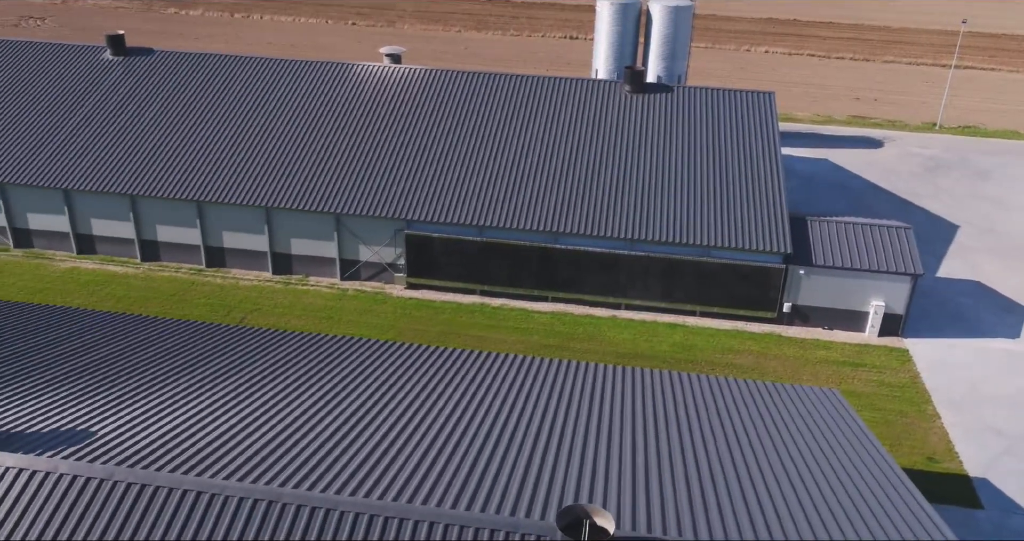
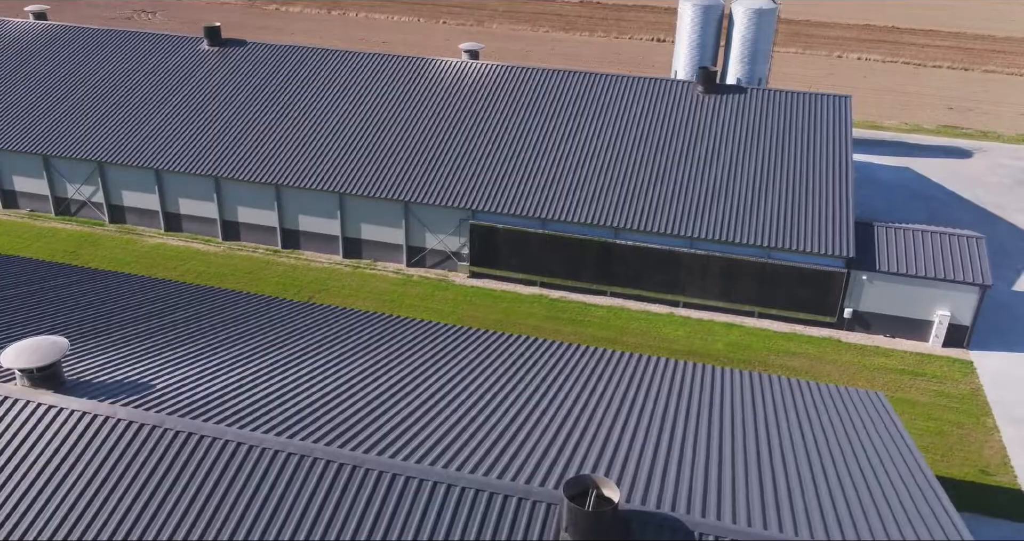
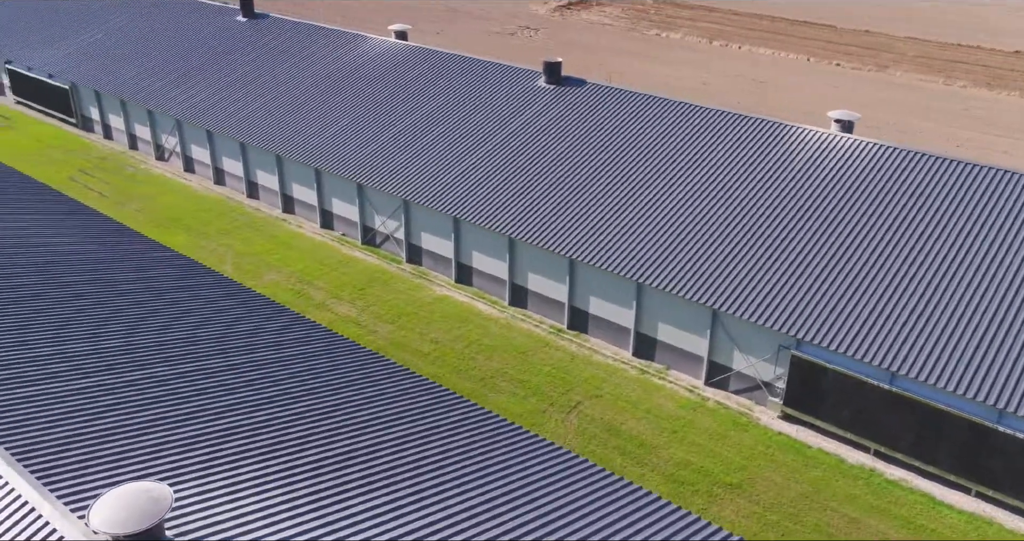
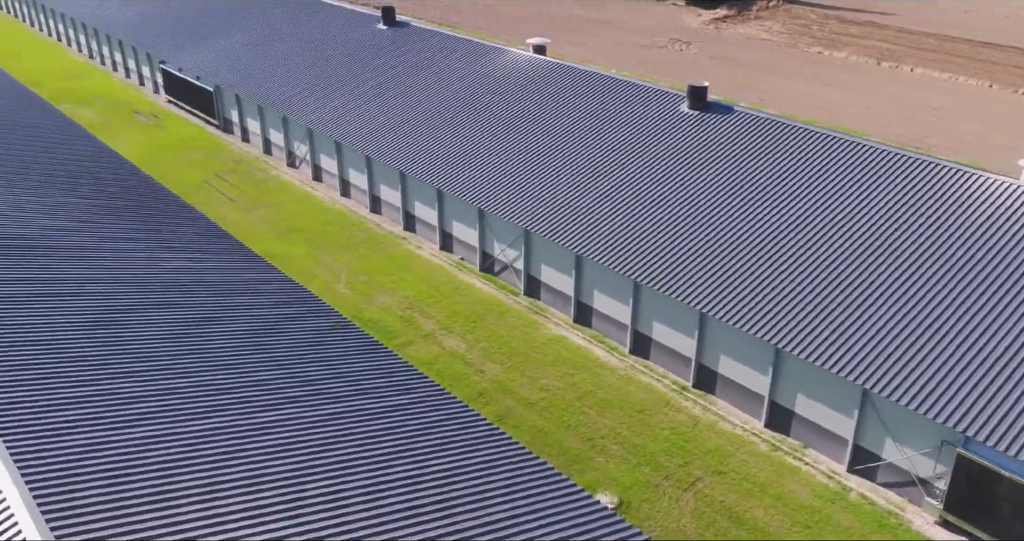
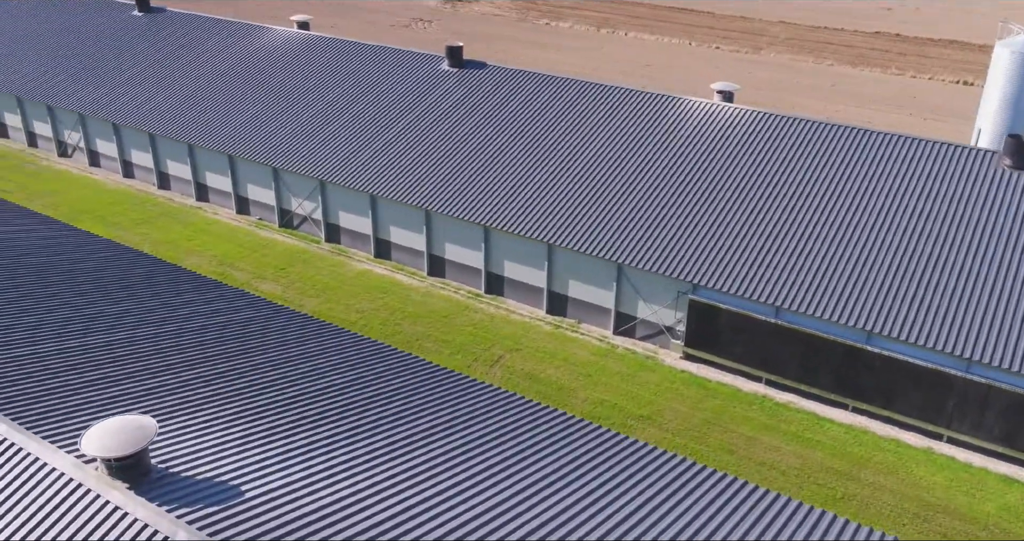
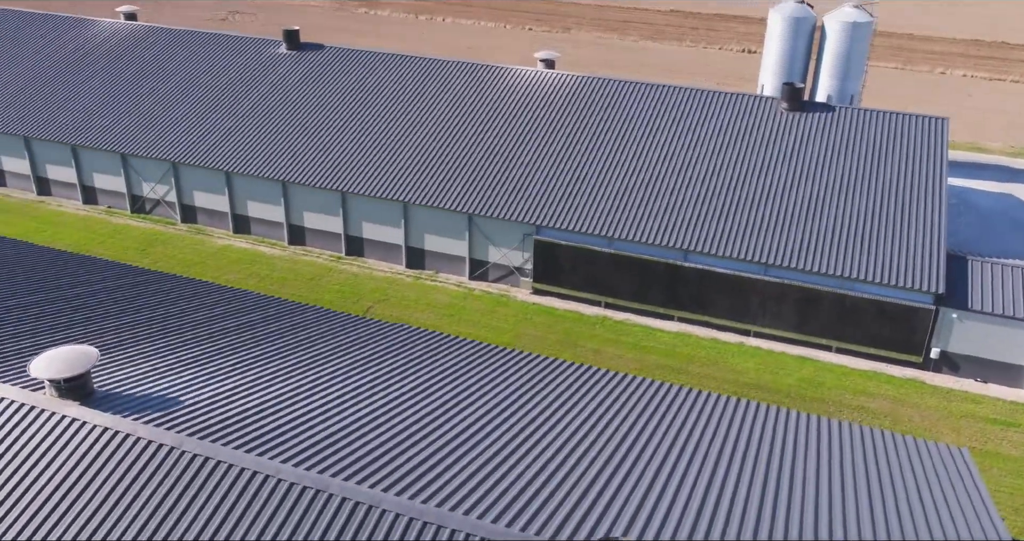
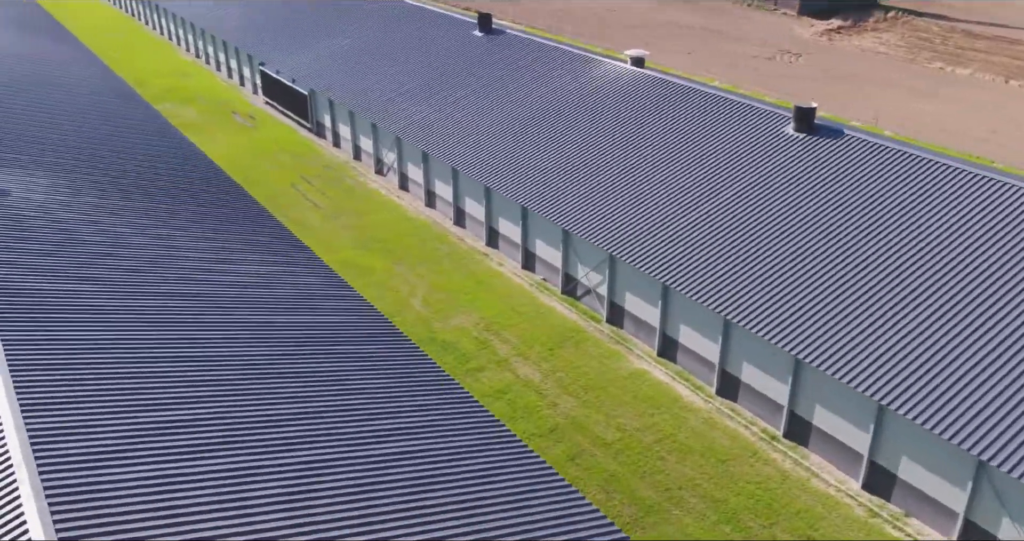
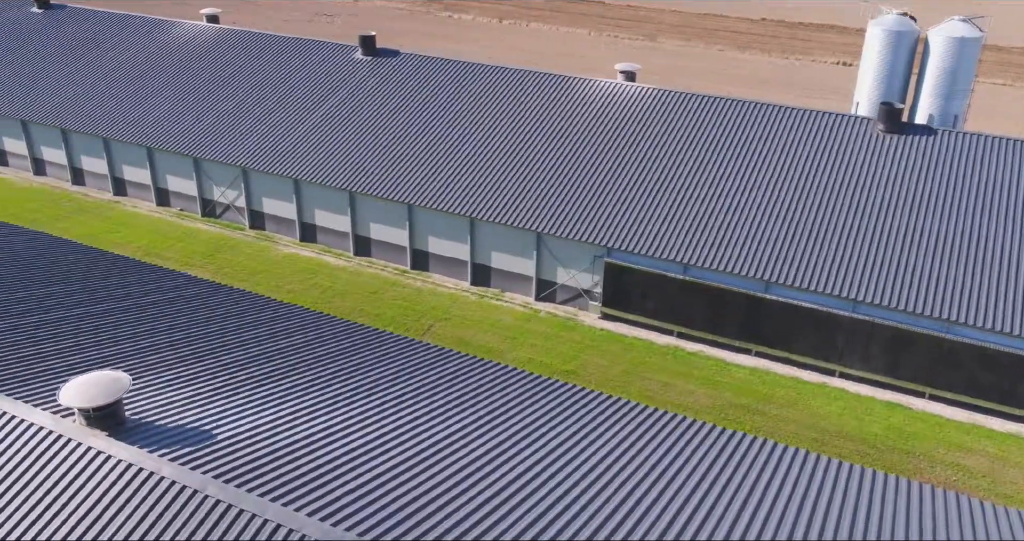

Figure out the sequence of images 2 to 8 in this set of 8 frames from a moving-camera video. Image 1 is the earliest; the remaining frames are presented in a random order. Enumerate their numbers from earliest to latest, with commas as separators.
2, 6, 8, 5, 3, 4, 7
